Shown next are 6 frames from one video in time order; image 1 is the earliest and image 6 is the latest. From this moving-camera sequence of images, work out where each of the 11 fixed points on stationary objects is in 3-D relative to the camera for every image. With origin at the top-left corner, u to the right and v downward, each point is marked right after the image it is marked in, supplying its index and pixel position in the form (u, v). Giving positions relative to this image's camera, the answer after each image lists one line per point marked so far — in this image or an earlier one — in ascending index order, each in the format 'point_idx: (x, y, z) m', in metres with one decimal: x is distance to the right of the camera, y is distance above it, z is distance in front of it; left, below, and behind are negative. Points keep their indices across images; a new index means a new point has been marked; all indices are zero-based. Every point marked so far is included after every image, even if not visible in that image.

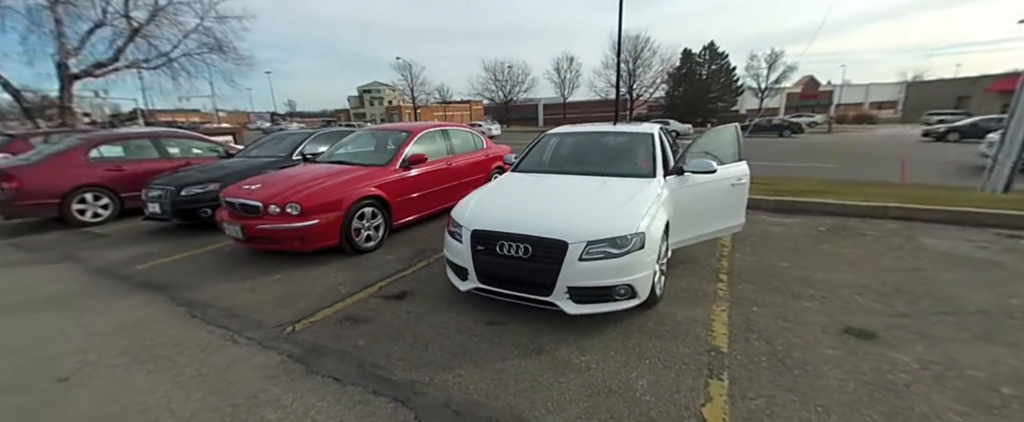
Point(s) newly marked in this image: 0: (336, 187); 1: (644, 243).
0: (-2.0, +0.3, +4.1) m
1: (+0.9, -0.2, +2.6) m
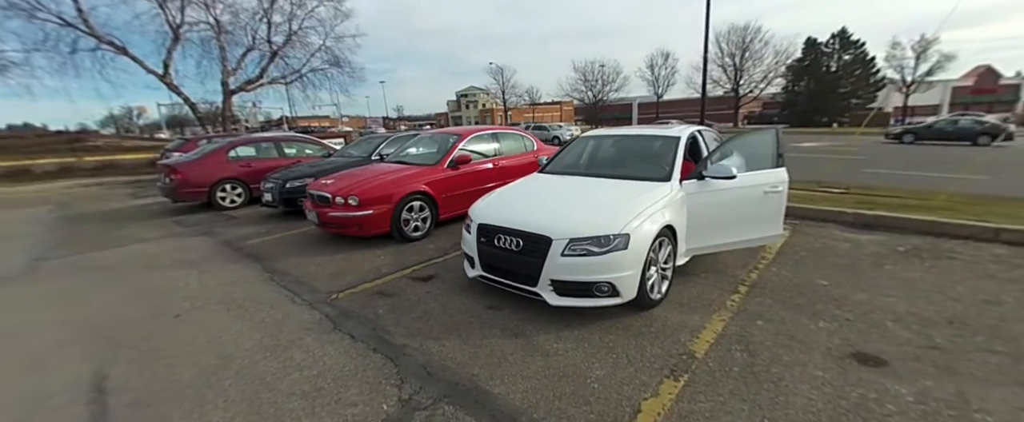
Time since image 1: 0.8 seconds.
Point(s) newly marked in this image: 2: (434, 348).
0: (-1.6, +0.4, +4.8) m
1: (+0.8, -0.2, +2.7) m
2: (-0.5, -1.0, +2.6) m
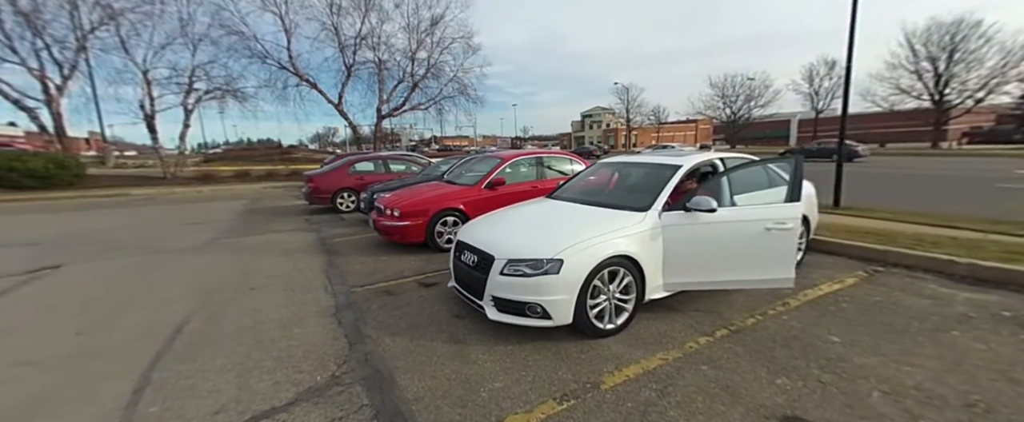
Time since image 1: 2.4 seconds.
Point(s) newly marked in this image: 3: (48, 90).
0: (-1.3, +0.2, +5.6) m
1: (+0.4, -0.4, +2.8) m
2: (-1.0, -1.1, +3.1) m
3: (-23.7, +6.1, +19.1) m
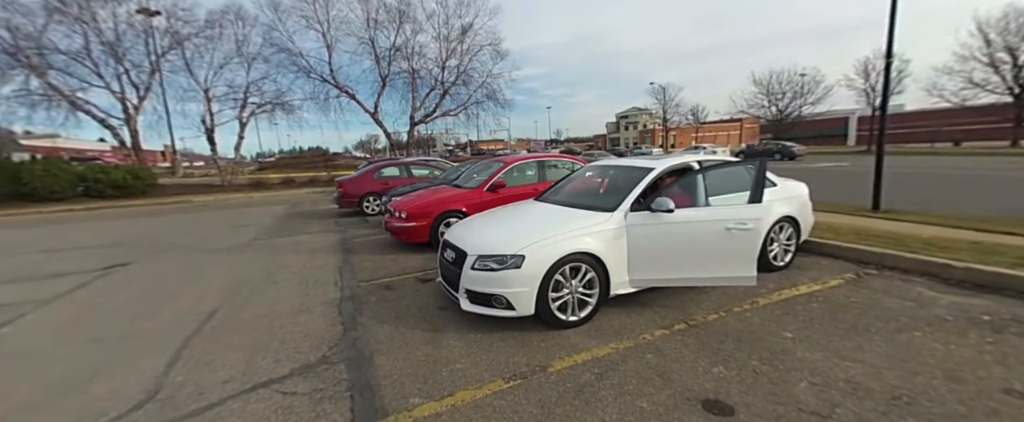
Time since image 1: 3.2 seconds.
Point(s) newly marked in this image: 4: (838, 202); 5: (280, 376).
0: (-1.3, +0.1, +6.0) m
1: (+0.1, -0.4, +3.1) m
2: (-1.3, -1.1, +3.5) m
3: (-22.4, +5.9, +21.6) m
4: (+10.1, +0.3, +11.6) m
5: (-1.7, -1.2, +2.8) m
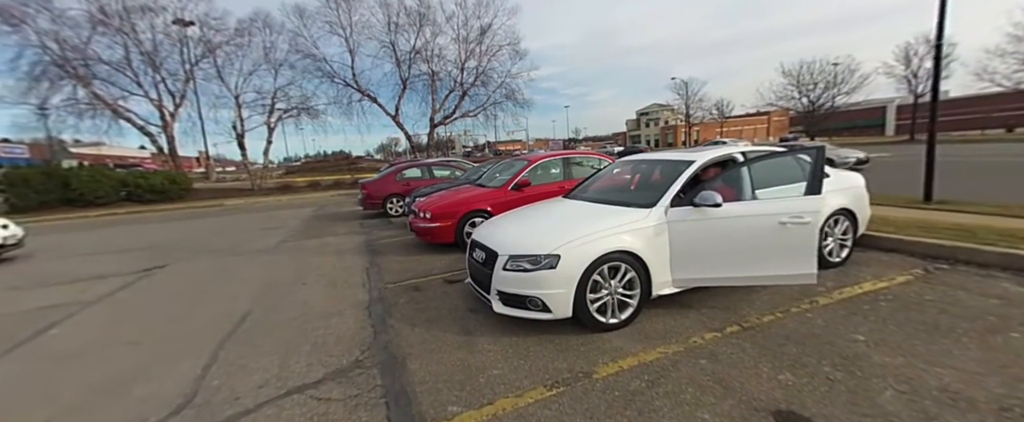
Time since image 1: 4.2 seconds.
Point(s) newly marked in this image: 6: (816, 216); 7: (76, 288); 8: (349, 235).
0: (-0.9, +0.1, +5.9) m
1: (+0.4, -0.4, +2.9) m
2: (-1.0, -1.1, +3.3) m
3: (-21.3, +5.5, +22.5) m
4: (+10.8, +0.5, +10.9) m
5: (-1.4, -1.2, +2.7) m
6: (+2.6, 0.0, +3.2) m
7: (-6.6, -1.2, +5.5) m
8: (-3.8, -0.6, +8.6) m
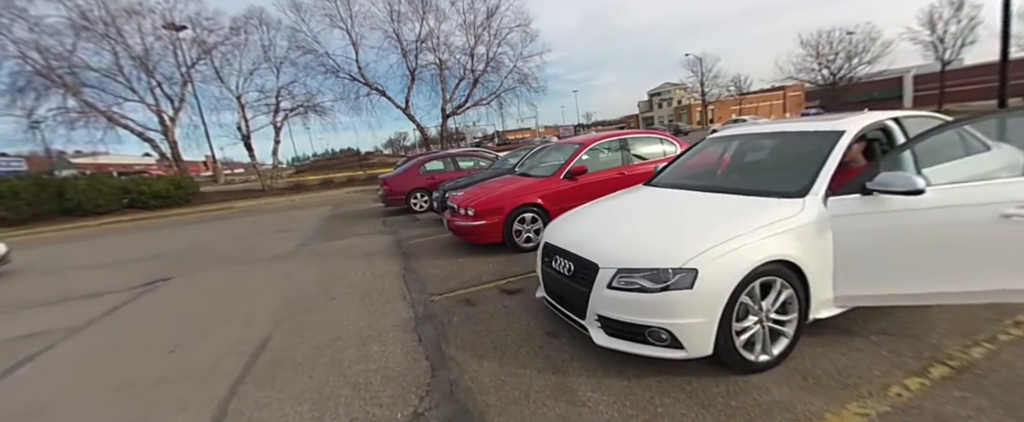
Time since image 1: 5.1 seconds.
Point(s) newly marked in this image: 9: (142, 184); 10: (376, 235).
0: (-0.1, +0.2, +5.1) m
1: (+1.0, -0.4, +2.1) m
2: (-0.3, -1.1, +2.6) m
3: (-20.2, +5.4, +22.2) m
4: (+11.7, +1.1, +9.6) m
5: (-0.8, -1.3, +2.0) m
6: (+3.2, +0.1, +2.3) m
7: (-5.8, -1.3, +5.0) m
8: (-3.0, -0.5, +8.0) m
9: (-16.9, +1.4, +17.6) m
10: (-2.9, -0.5, +8.0) m
